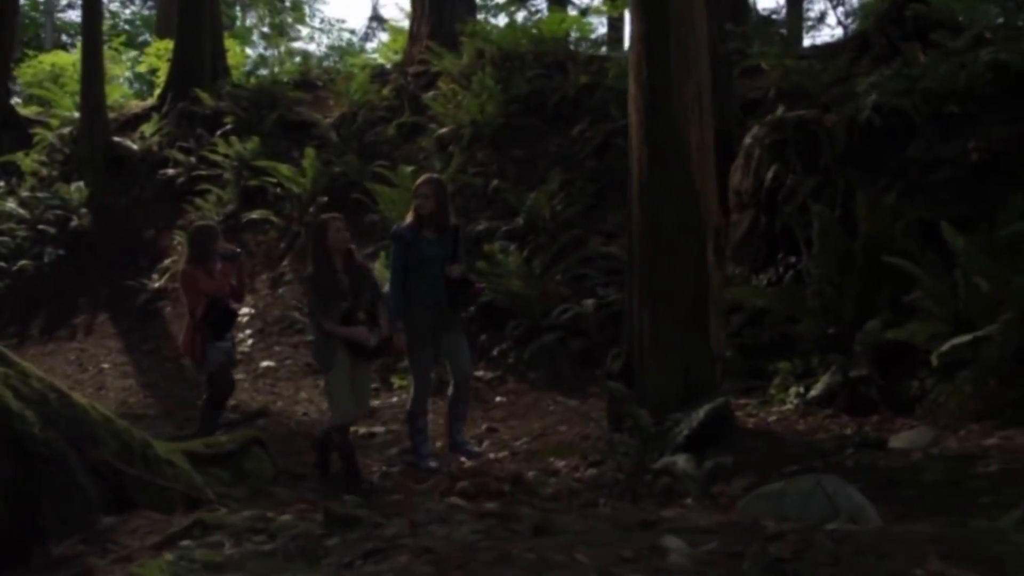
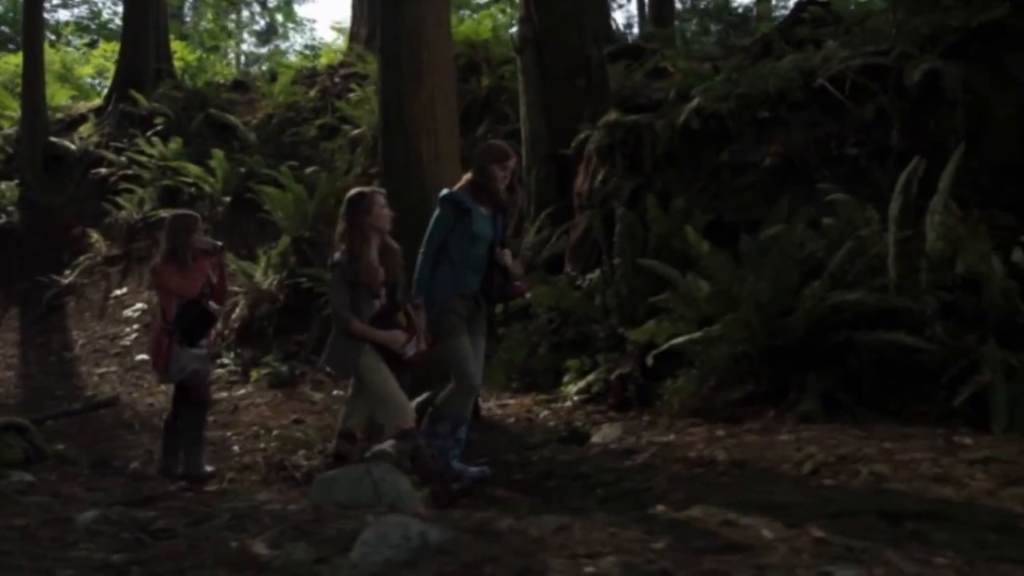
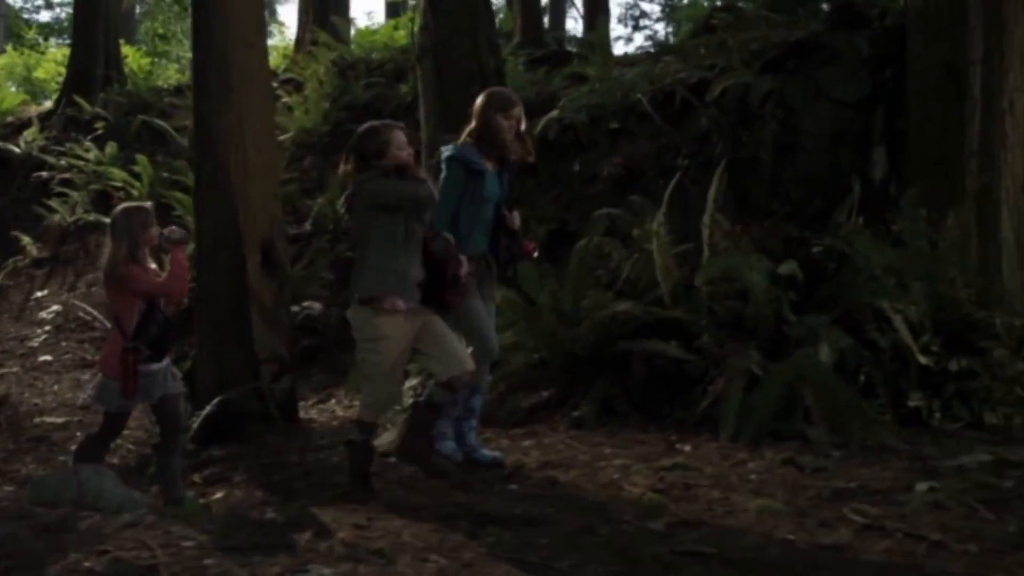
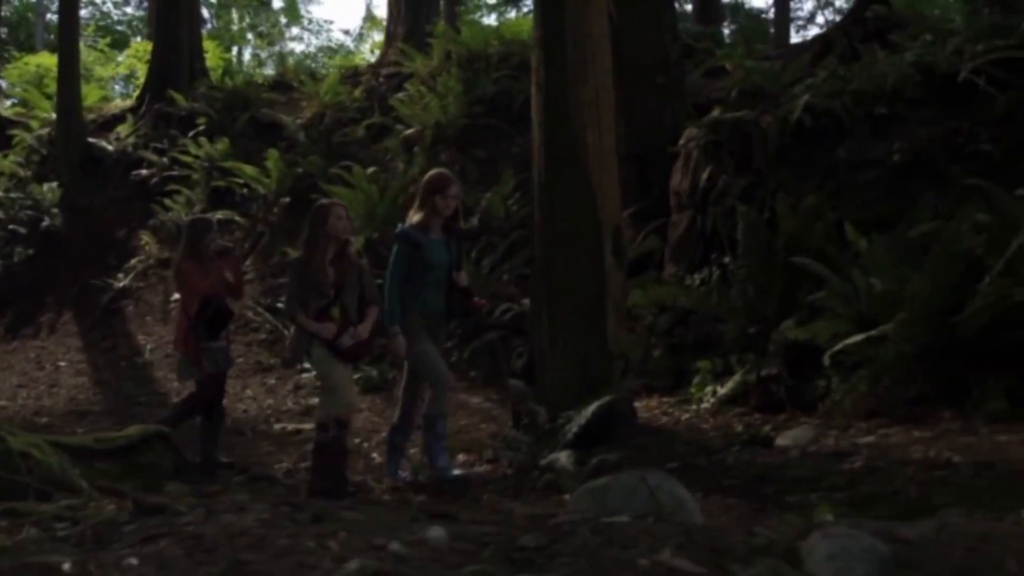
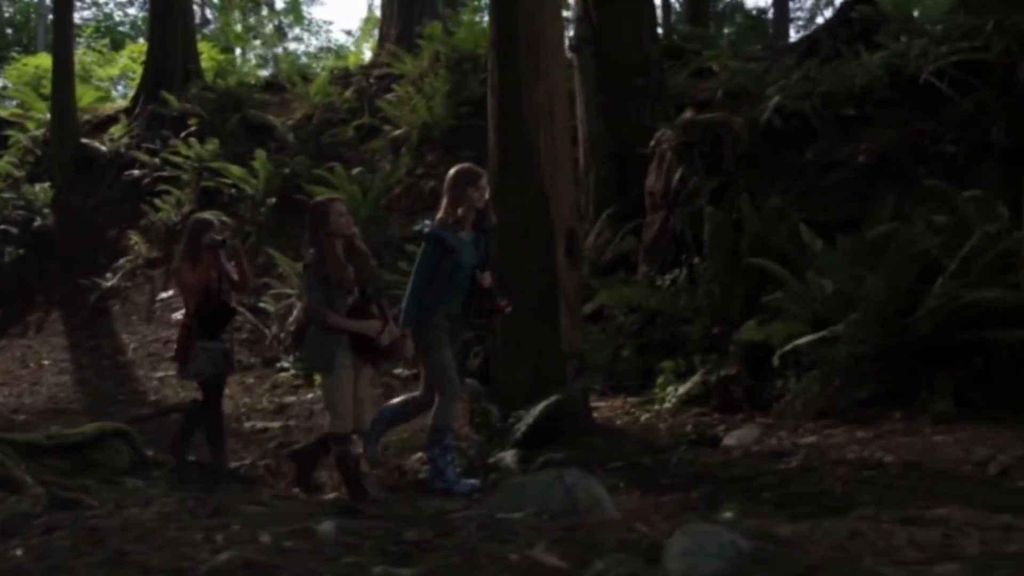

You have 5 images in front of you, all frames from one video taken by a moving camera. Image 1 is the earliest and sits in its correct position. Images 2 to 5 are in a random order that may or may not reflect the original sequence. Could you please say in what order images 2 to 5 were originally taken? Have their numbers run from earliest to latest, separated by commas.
4, 5, 2, 3
